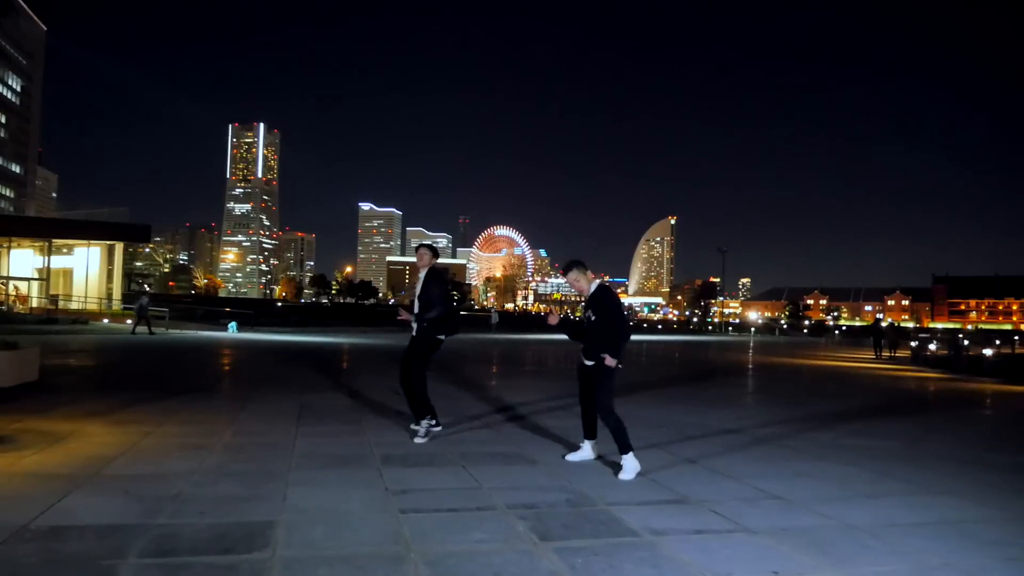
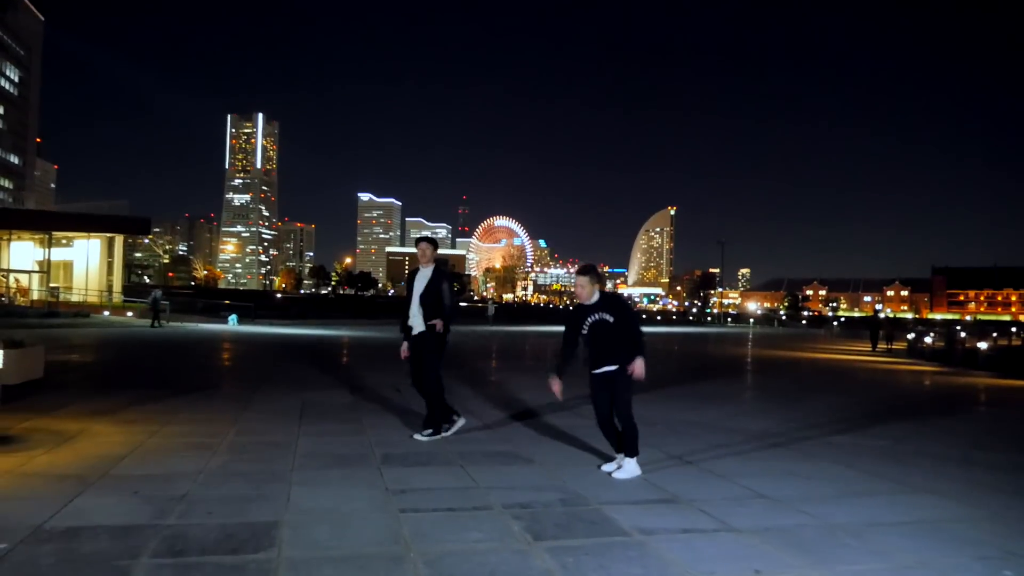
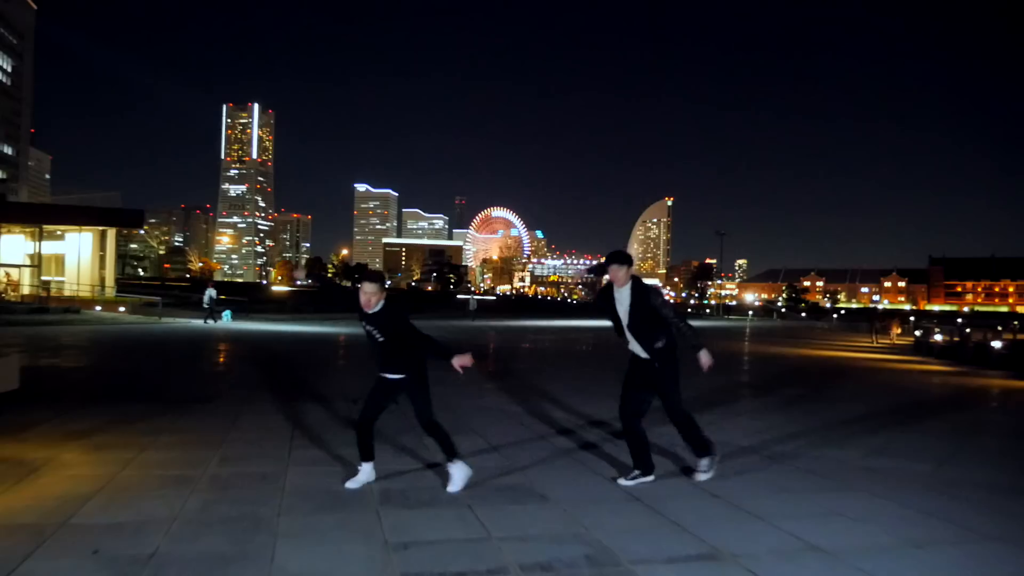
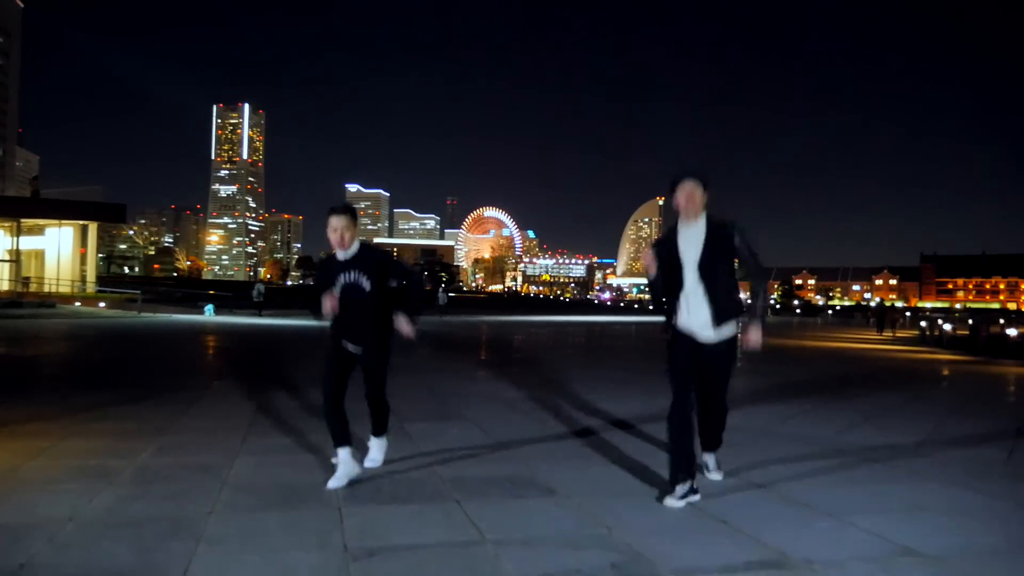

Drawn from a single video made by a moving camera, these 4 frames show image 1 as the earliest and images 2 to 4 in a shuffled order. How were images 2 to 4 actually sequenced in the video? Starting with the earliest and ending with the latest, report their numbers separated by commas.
2, 3, 4
